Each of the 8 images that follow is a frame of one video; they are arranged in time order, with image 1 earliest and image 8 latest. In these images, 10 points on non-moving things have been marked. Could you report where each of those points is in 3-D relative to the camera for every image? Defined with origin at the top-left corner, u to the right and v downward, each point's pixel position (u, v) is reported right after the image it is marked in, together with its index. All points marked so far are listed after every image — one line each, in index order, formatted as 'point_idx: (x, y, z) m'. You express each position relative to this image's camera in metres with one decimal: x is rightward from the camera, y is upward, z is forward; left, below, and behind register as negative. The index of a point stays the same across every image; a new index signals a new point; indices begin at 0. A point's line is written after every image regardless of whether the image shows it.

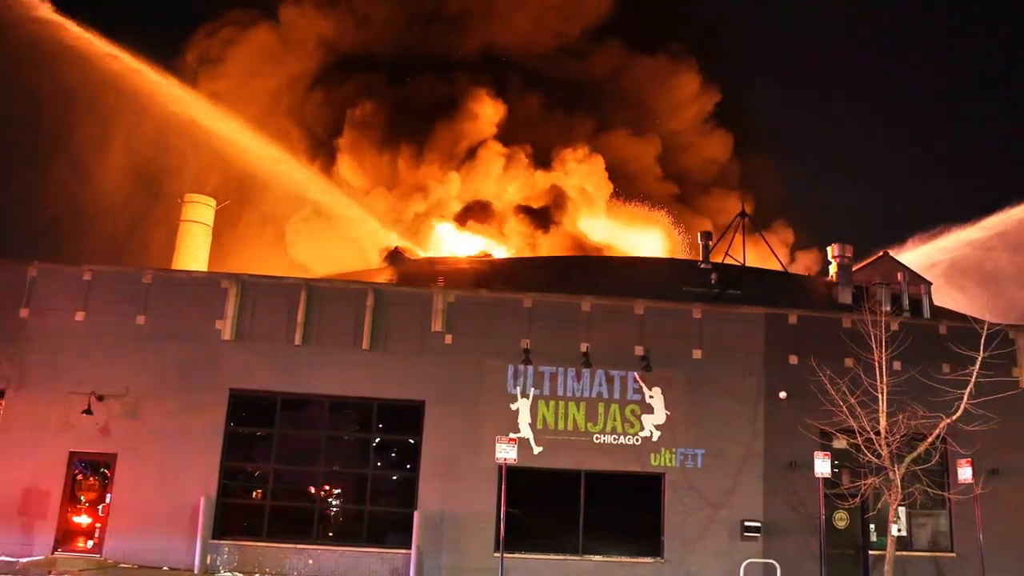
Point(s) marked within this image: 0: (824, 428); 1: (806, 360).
0: (+6.0, -2.7, +16.2) m
1: (+5.8, -1.4, +16.4) m
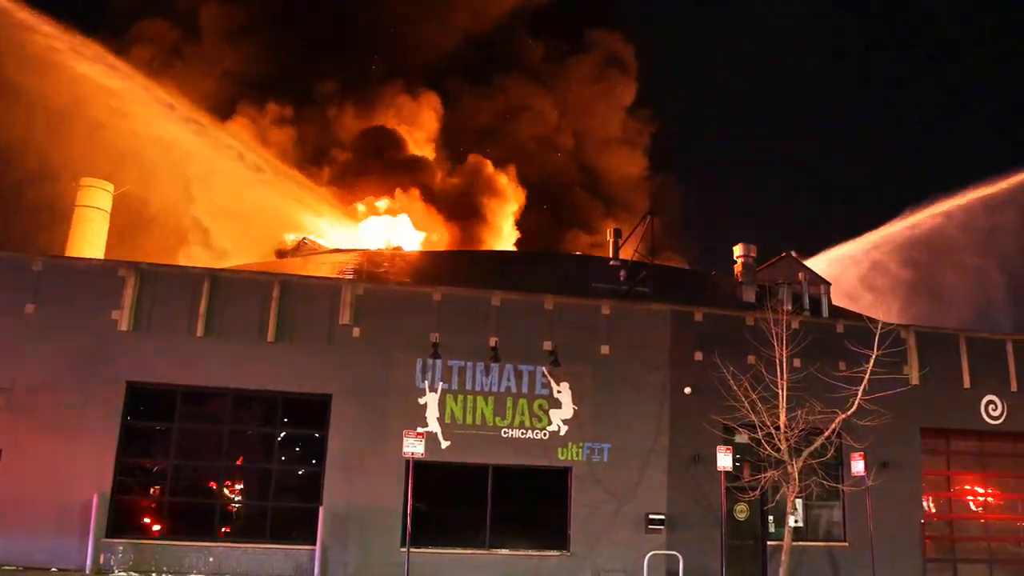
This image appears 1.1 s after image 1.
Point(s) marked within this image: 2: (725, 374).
0: (+4.2, -2.7, +16.5) m
1: (+3.9, -1.4, +16.7) m
2: (+4.2, -1.7, +16.6) m
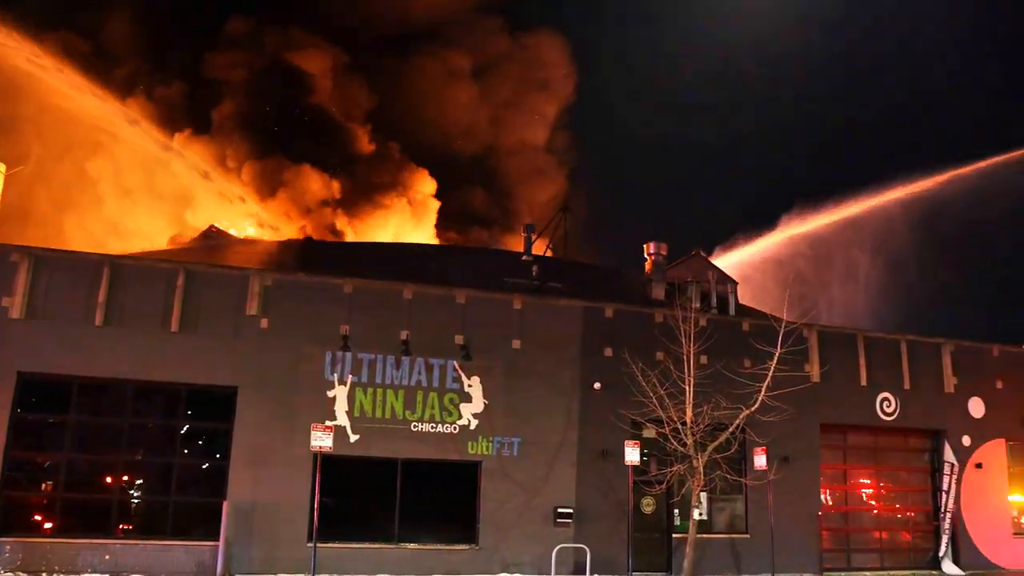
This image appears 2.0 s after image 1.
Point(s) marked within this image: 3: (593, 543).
0: (+2.4, -2.6, +16.7) m
1: (+2.2, -1.3, +16.8) m
2: (+2.4, -1.6, +16.8) m
3: (+1.6, -5.0, +16.1) m
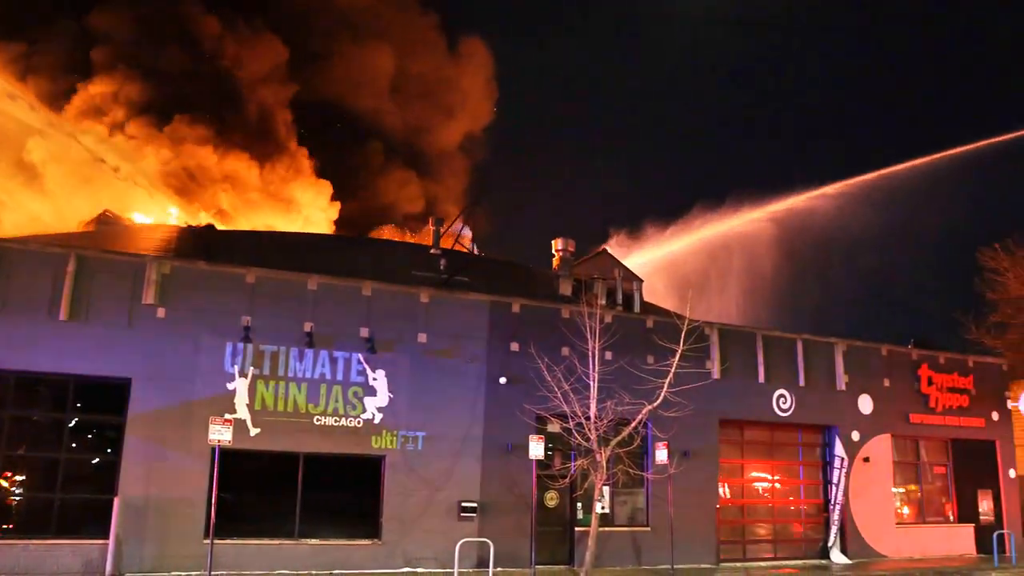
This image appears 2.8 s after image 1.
0: (+0.5, -2.5, +16.7) m
1: (+0.3, -1.2, +16.9) m
2: (+0.5, -1.5, +16.8) m
3: (-0.3, -4.9, +16.2) m
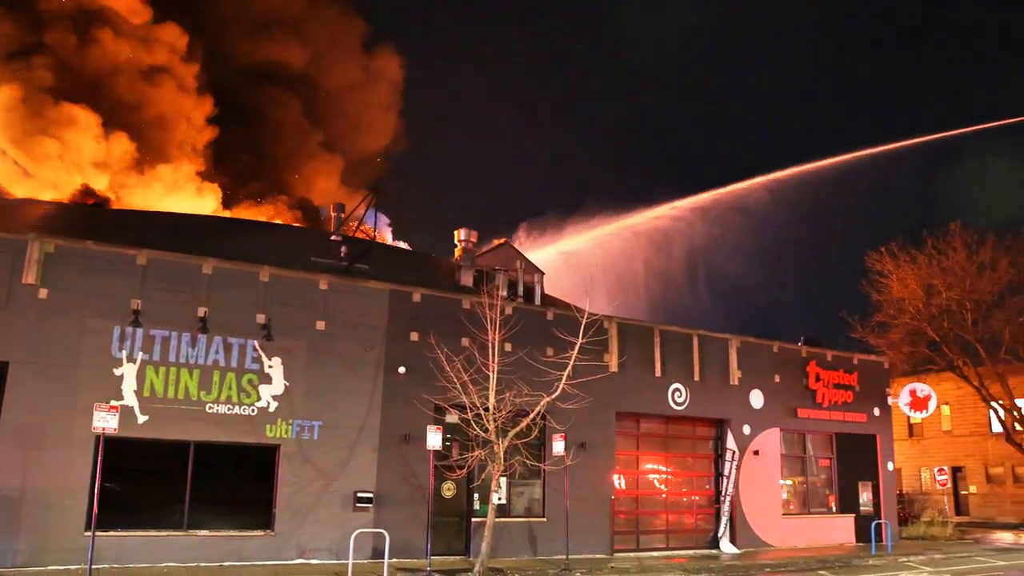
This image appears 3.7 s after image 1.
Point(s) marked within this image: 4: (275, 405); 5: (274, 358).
0: (-1.5, -2.3, +16.7) m
1: (-1.7, -1.0, +16.8) m
2: (-1.5, -1.3, +16.8) m
3: (-2.3, -4.7, +16.0) m
4: (-4.5, -2.2, +15.7) m
5: (-4.5, -1.3, +15.8) m
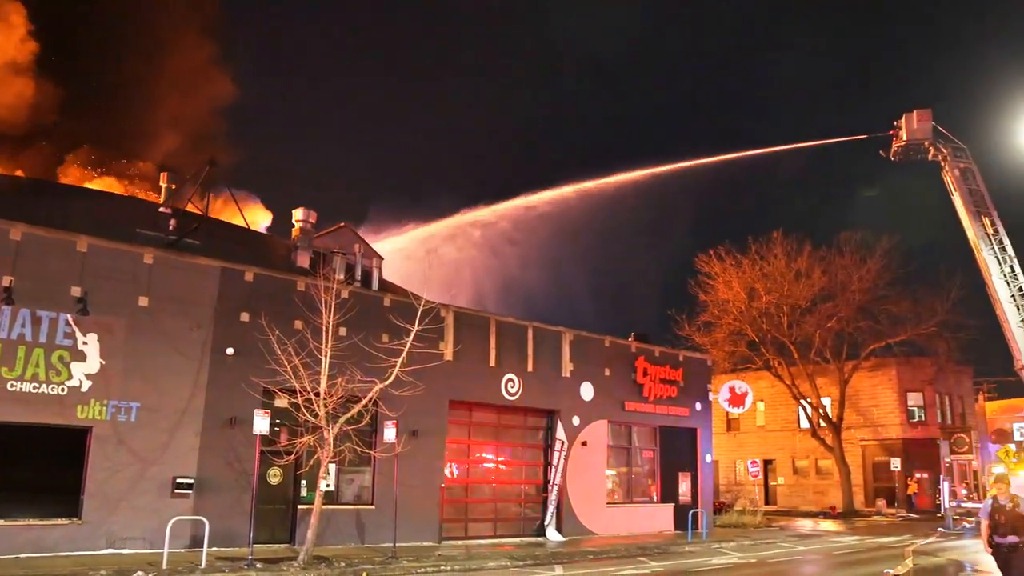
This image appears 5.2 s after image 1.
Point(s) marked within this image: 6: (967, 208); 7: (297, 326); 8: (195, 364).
0: (-4.8, -1.9, +16.2) m
1: (-4.9, -0.6, +16.3) m
2: (-4.7, -1.0, +16.3) m
3: (-5.6, -4.2, +15.4) m
4: (-7.6, -1.7, +14.8) m
5: (-7.6, -0.8, +14.9) m
6: (+10.1, +1.8, +18.4) m
7: (-4.3, -0.8, +16.8) m
8: (-5.9, -1.4, +15.6) m
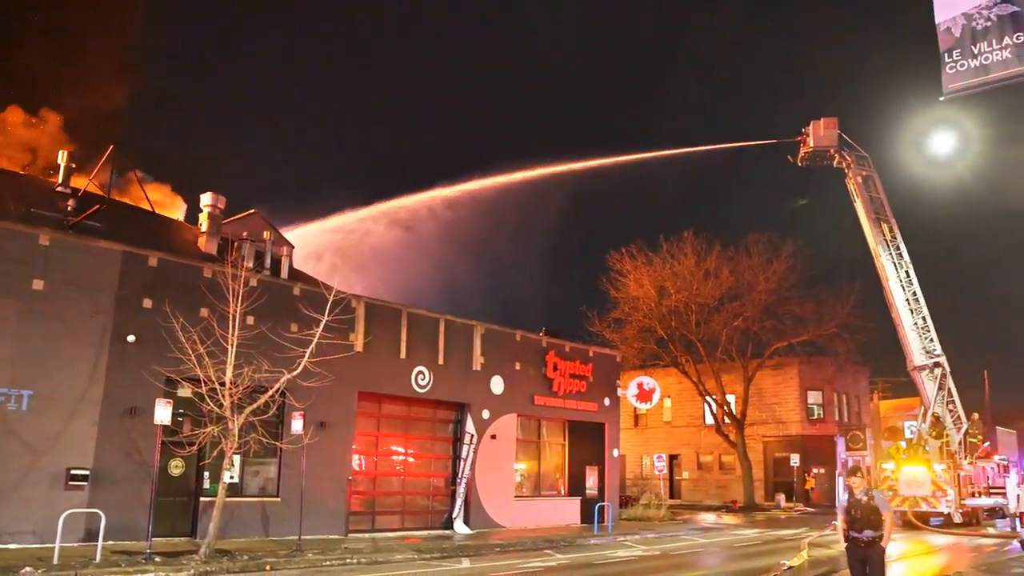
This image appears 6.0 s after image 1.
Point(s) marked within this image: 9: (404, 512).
0: (-6.5, -1.7, +15.8) m
1: (-6.6, -0.3, +15.9) m
2: (-6.4, -0.7, +15.9) m
3: (-7.3, -4.0, +15.0) m
4: (-9.2, -1.4, +14.2) m
5: (-9.2, -0.5, +14.3) m
6: (+8.2, +1.7, +19.2) m
7: (-6.0, -0.5, +16.4) m
8: (-7.6, -1.1, +15.1) m
9: (-2.2, -4.6, +17.0) m
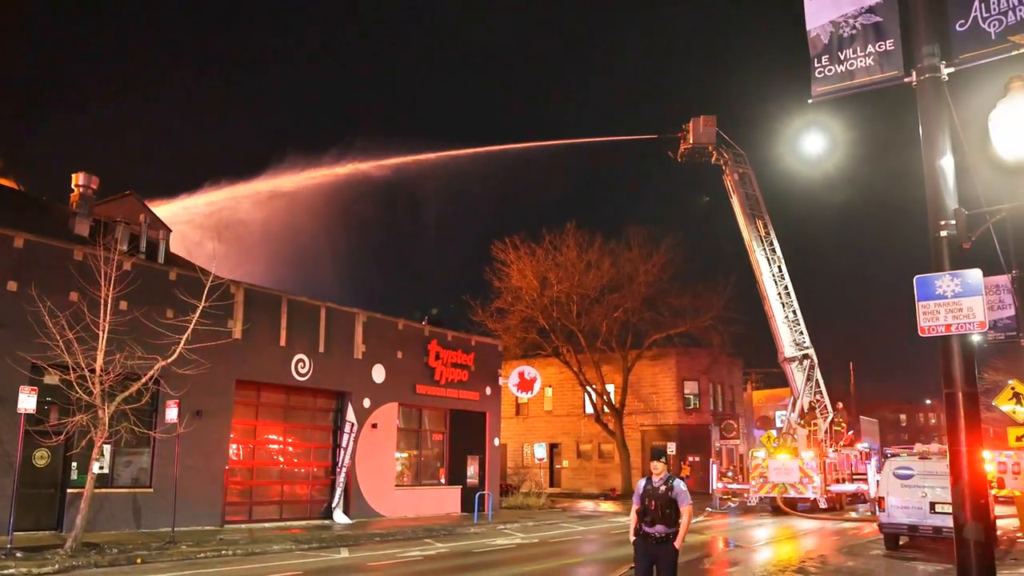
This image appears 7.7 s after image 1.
0: (-8.8, -1.4, +15.3) m
1: (-8.9, -0.1, +15.4) m
2: (-8.7, -0.4, +15.5) m
3: (-9.5, -3.7, +14.4) m
4: (-11.3, -1.0, +13.5) m
5: (-11.3, -0.2, +13.6) m
6: (+5.6, +1.8, +20.1) m
7: (-8.3, -0.3, +16.0) m
8: (-9.8, -0.8, +14.6) m
9: (-4.6, -4.4, +16.9) m
